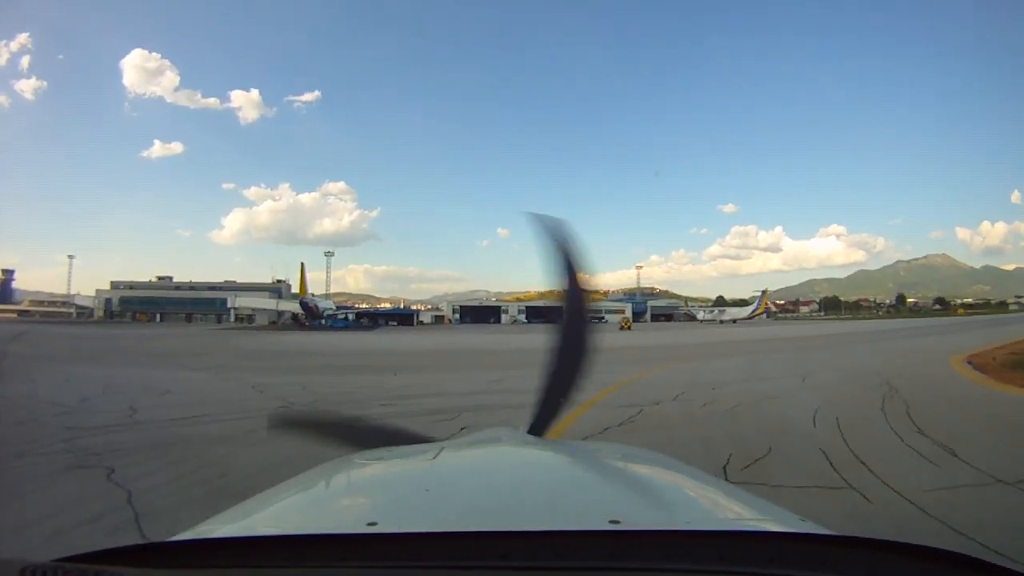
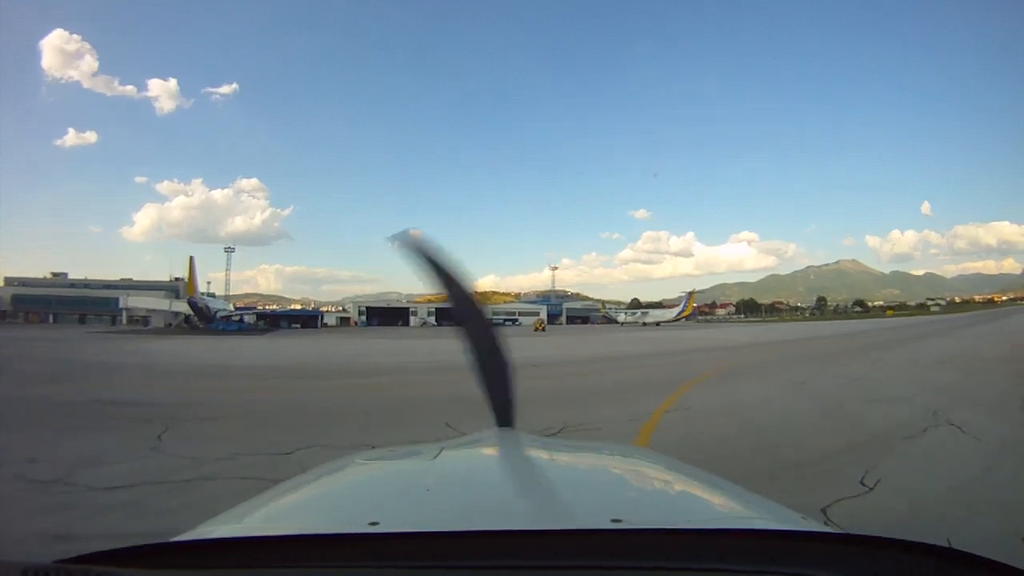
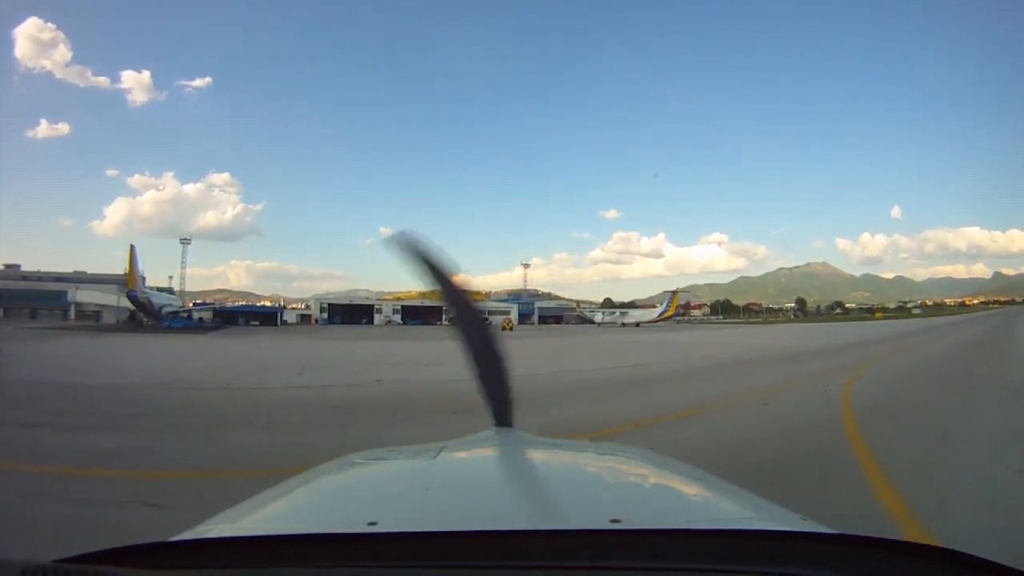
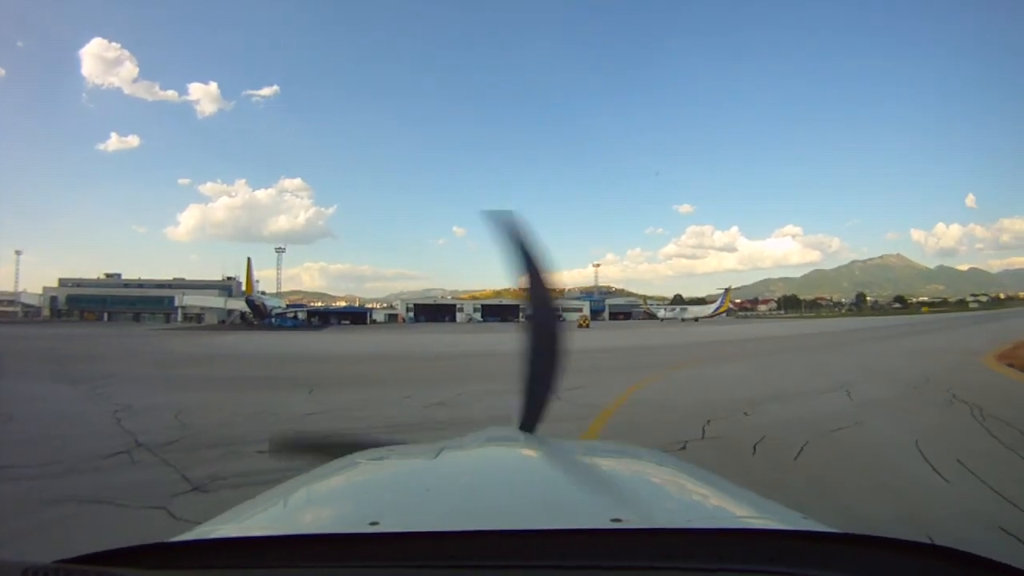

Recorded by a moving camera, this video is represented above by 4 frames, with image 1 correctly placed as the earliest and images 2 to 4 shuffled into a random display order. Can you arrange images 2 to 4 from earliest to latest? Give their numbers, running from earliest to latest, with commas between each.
4, 2, 3
